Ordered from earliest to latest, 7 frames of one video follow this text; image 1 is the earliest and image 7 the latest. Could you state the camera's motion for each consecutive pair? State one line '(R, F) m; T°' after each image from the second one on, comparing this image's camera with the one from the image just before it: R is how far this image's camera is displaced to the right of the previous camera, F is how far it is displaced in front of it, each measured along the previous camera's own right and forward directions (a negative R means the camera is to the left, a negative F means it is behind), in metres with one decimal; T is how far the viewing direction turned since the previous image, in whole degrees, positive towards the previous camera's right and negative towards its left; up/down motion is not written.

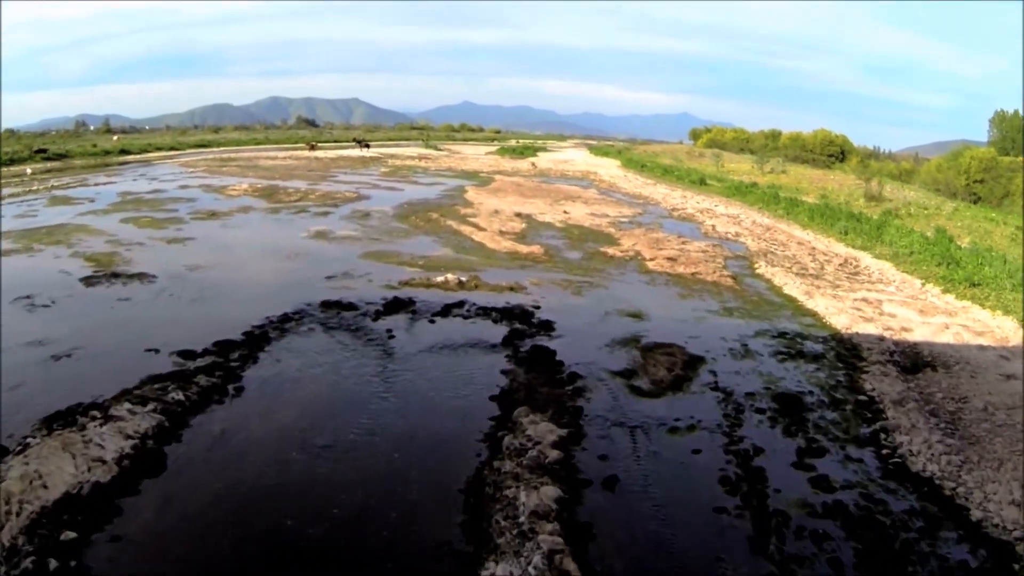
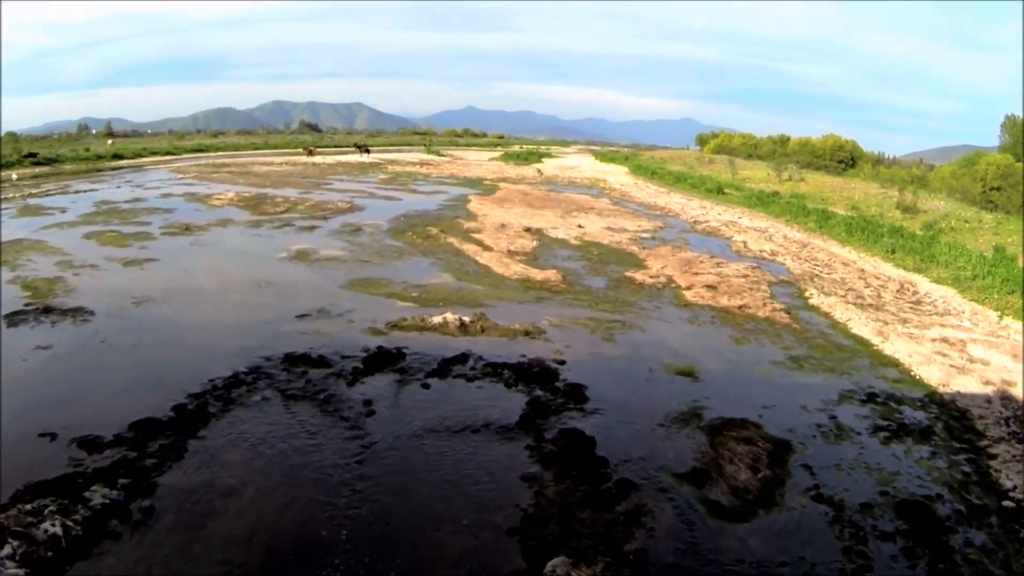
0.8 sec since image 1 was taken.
(-0.2, +3.3) m; 0°
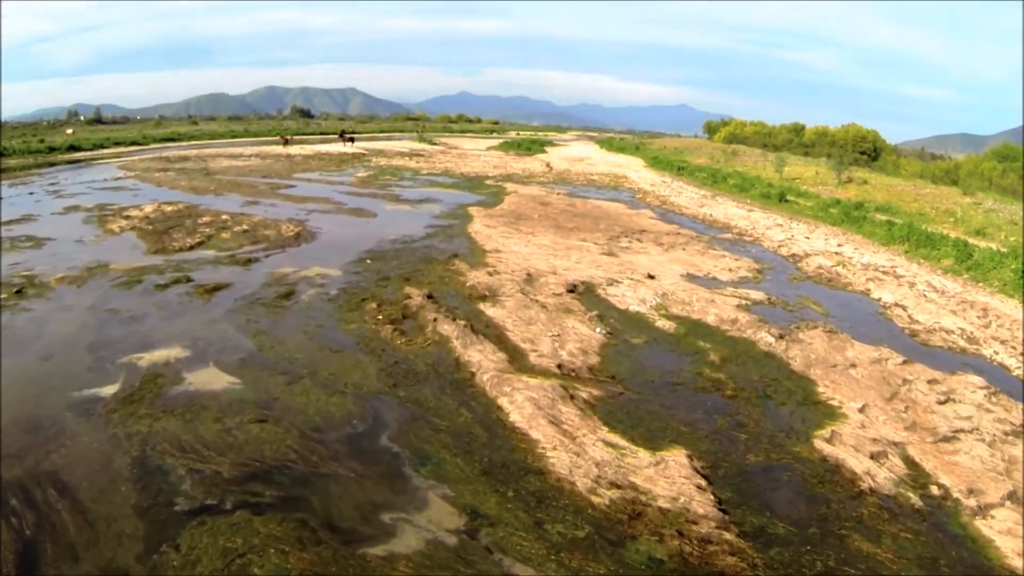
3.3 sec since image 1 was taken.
(-0.8, +10.5) m; 0°
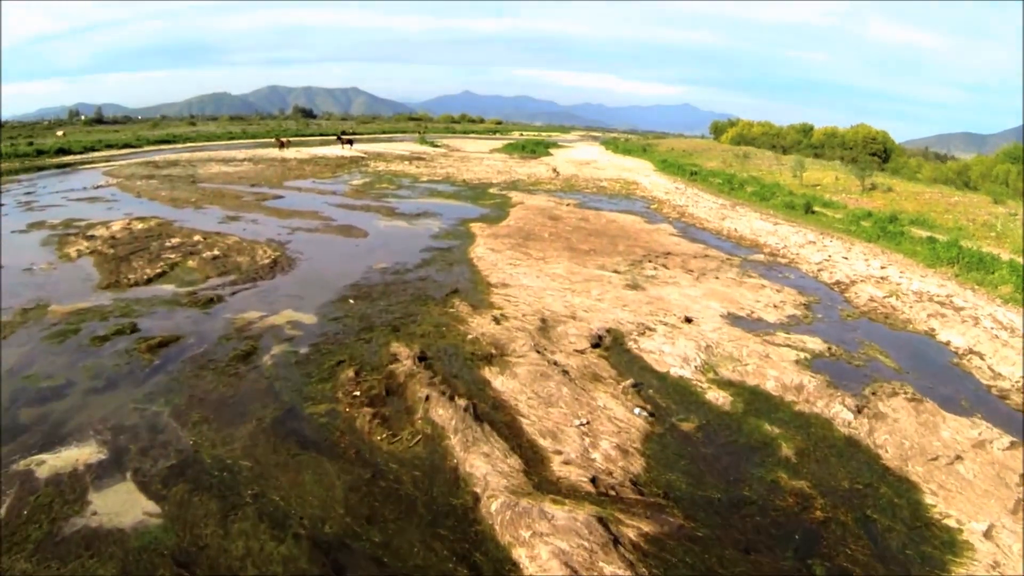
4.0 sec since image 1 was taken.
(-0.1, +2.8) m; 0°
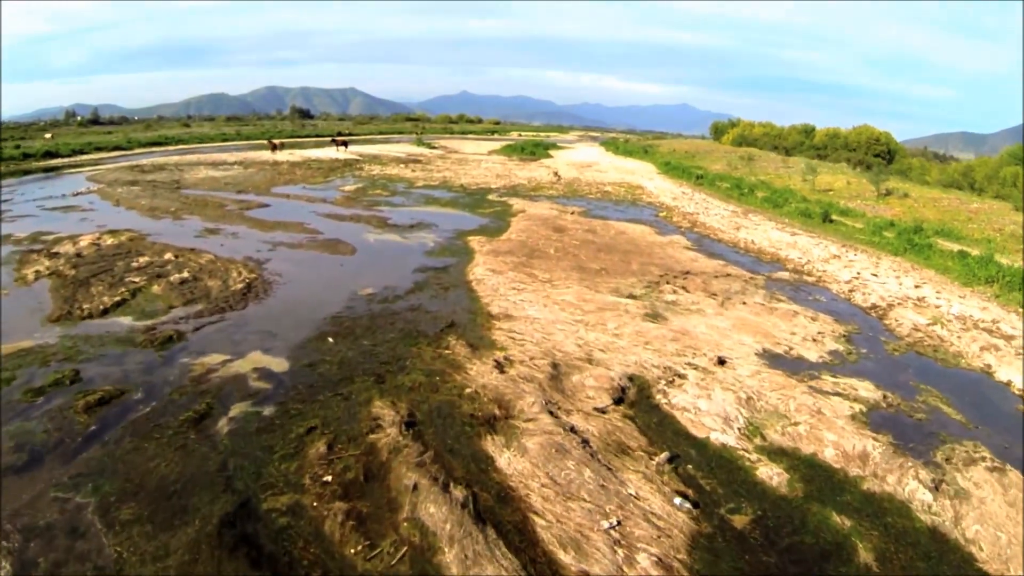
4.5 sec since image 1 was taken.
(-0.1, +2.1) m; 0°
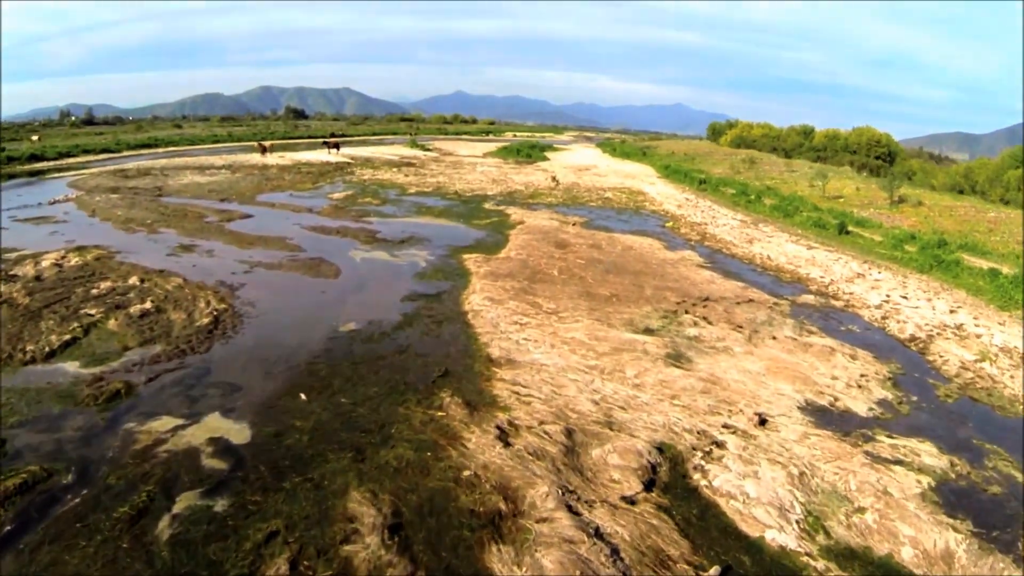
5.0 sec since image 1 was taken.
(-0.1, +1.9) m; 0°
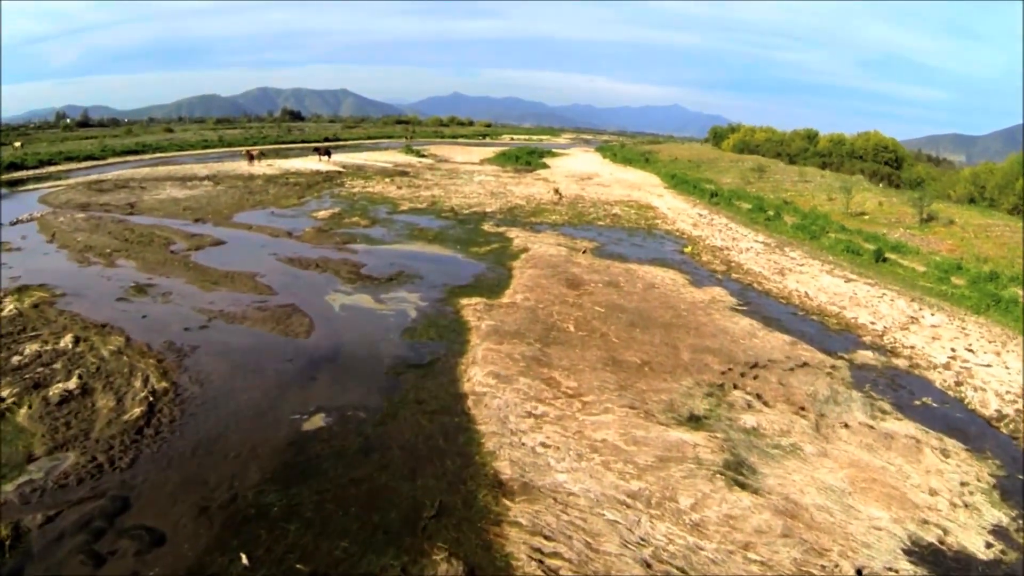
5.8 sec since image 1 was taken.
(-0.2, +3.1) m; 0°
